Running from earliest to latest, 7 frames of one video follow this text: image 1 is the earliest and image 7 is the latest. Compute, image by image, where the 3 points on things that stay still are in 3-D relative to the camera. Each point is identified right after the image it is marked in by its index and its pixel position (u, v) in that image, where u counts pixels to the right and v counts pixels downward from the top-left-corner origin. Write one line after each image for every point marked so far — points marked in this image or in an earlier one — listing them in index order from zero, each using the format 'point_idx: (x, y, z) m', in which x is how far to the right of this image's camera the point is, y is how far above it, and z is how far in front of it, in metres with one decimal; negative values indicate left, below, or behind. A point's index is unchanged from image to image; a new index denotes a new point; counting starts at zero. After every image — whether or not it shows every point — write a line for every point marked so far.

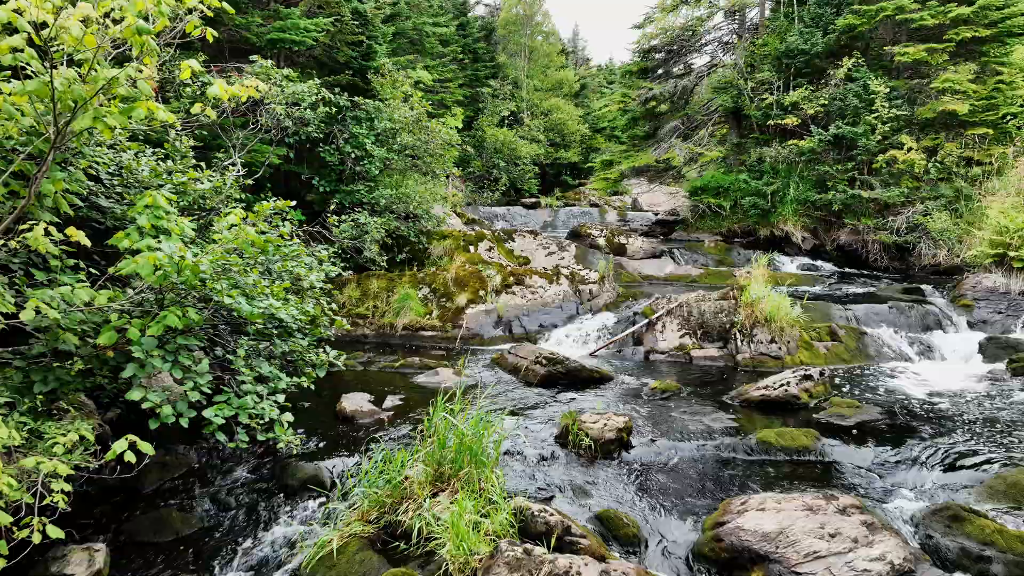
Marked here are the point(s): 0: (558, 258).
0: (+0.7, +0.5, +10.9) m
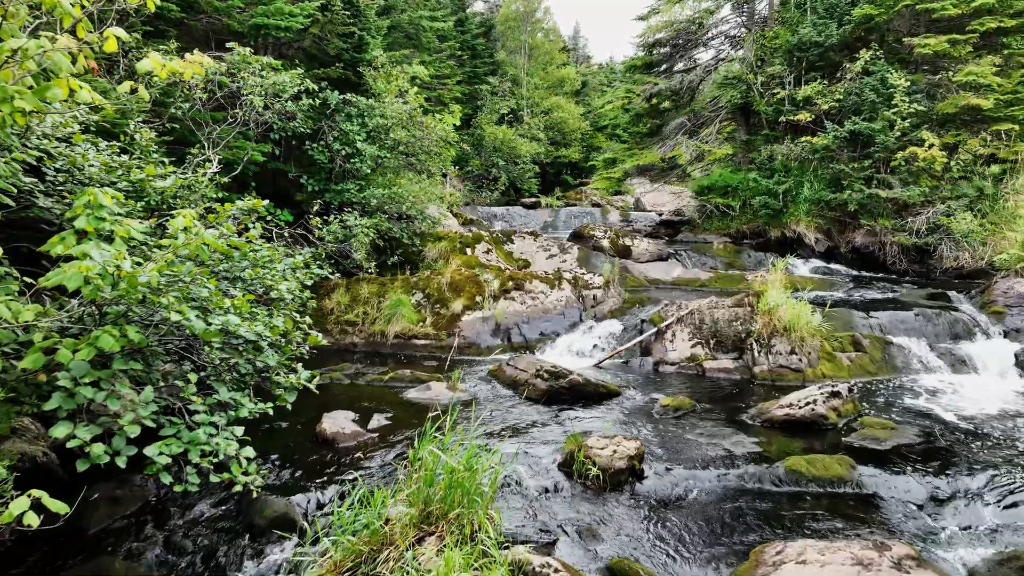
0: (+0.7, +0.4, +10.3) m
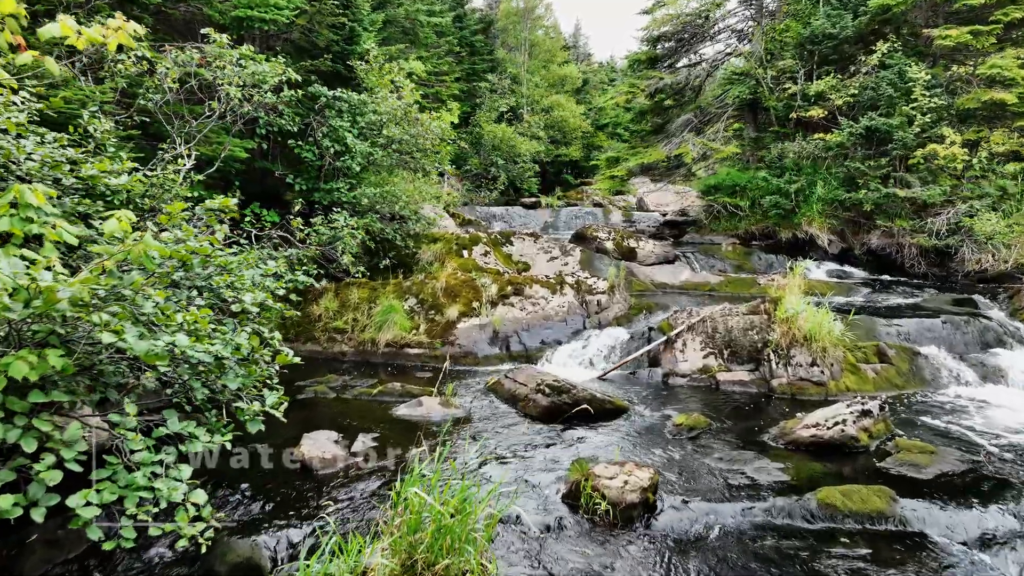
0: (+0.7, +0.3, +9.9) m
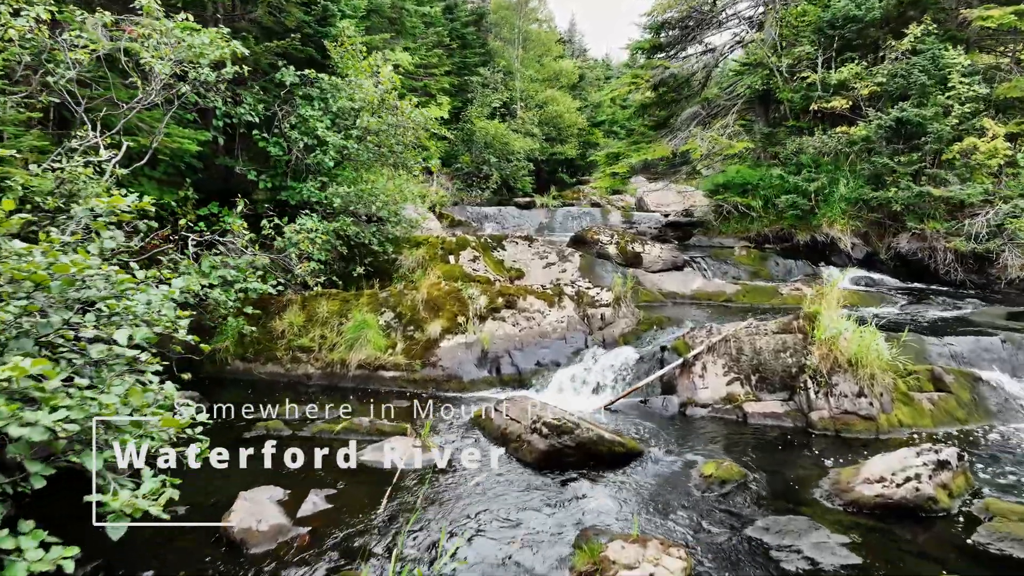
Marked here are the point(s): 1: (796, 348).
0: (+0.6, +0.2, +8.9) m
1: (+2.3, -0.5, +5.5) m
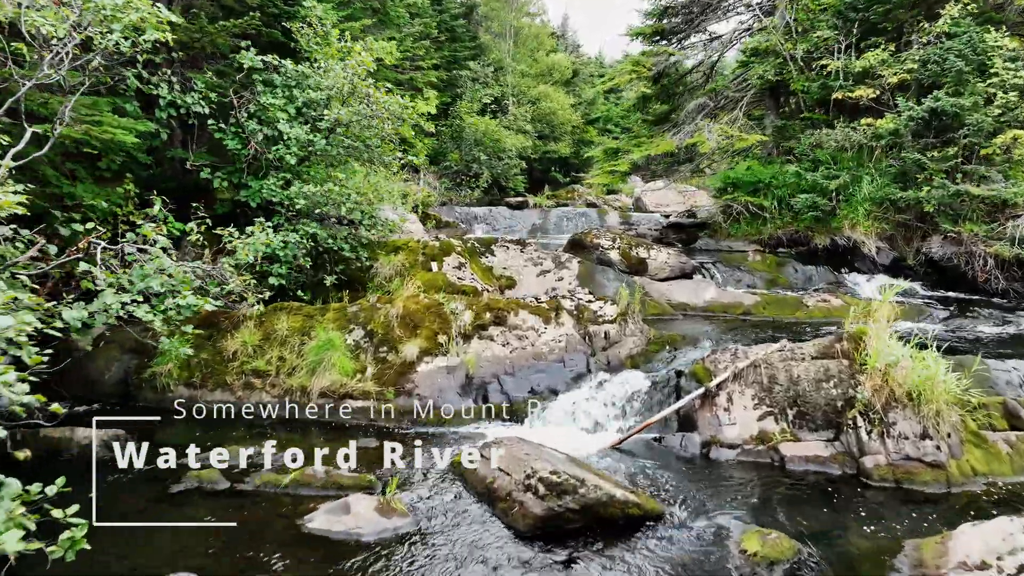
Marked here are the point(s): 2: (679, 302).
0: (+0.5, +0.1, +7.9) m
1: (+2.2, -0.6, +4.6) m
2: (+1.8, -0.2, +7.4) m
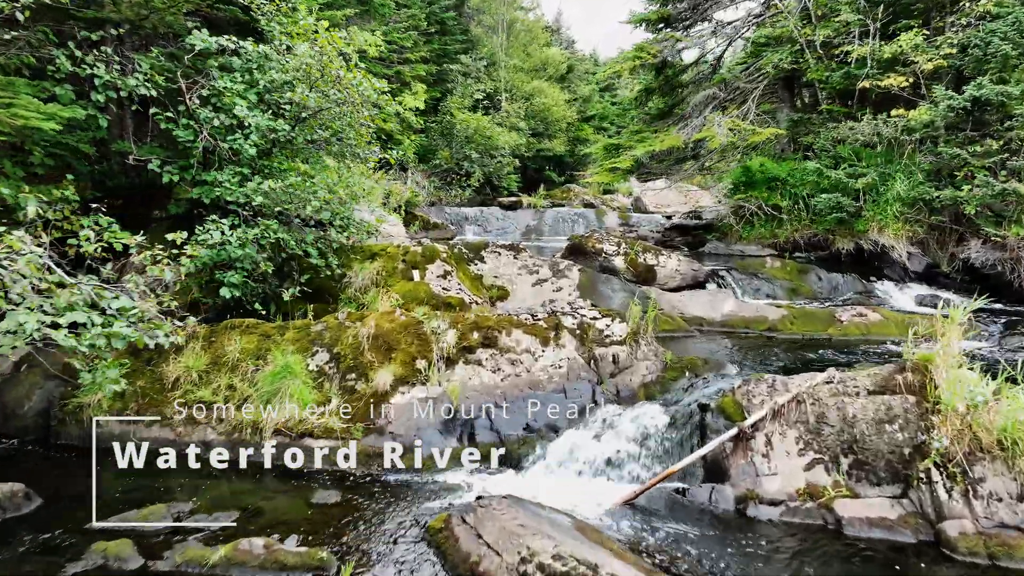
0: (+0.4, 0.0, +7.1) m
1: (+2.2, -0.7, +3.8) m
2: (+1.7, -0.3, +6.5) m
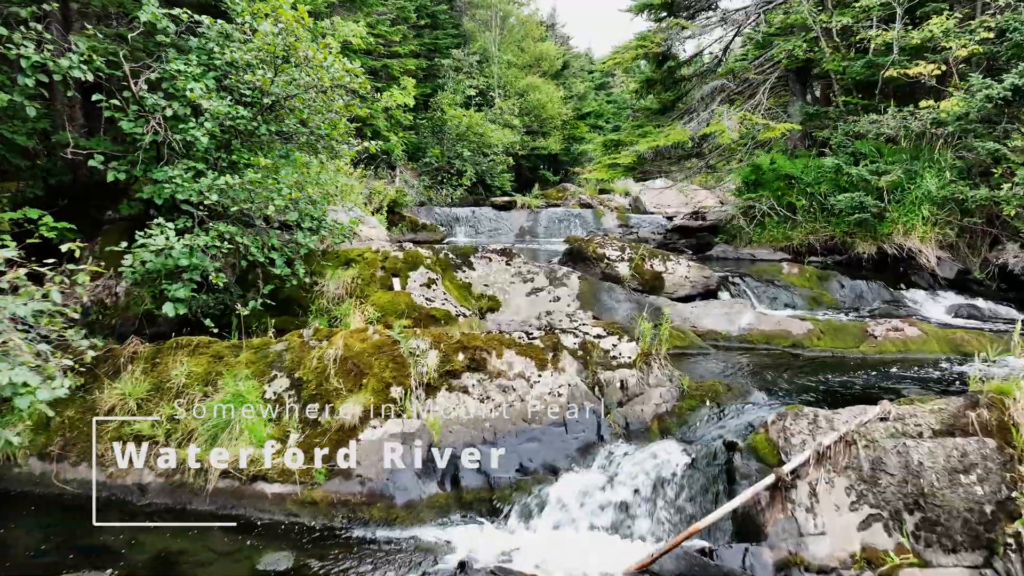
0: (+0.3, -0.1, +6.4) m
1: (+2.1, -0.8, +3.1) m
2: (+1.6, -0.4, +5.8) m
